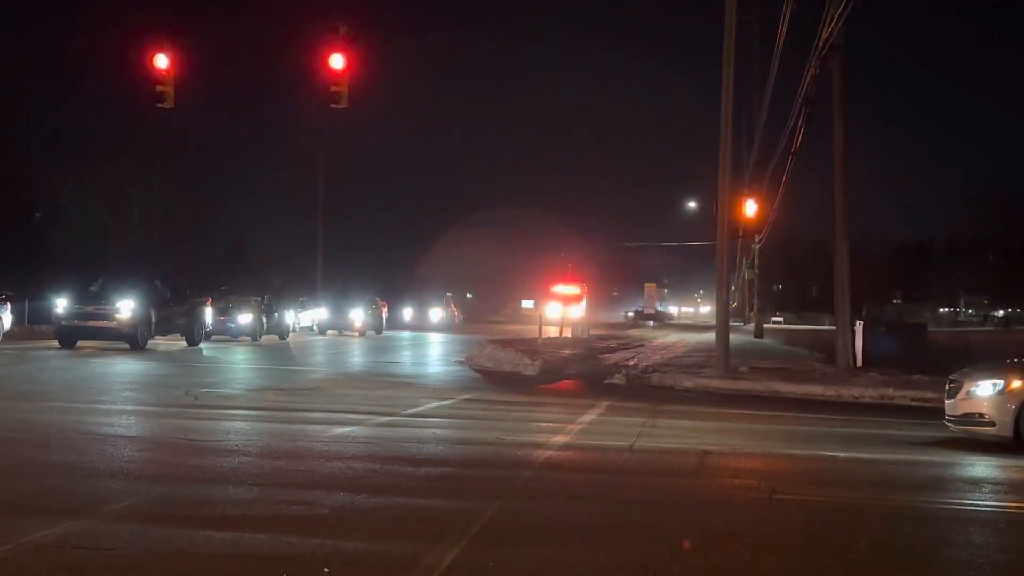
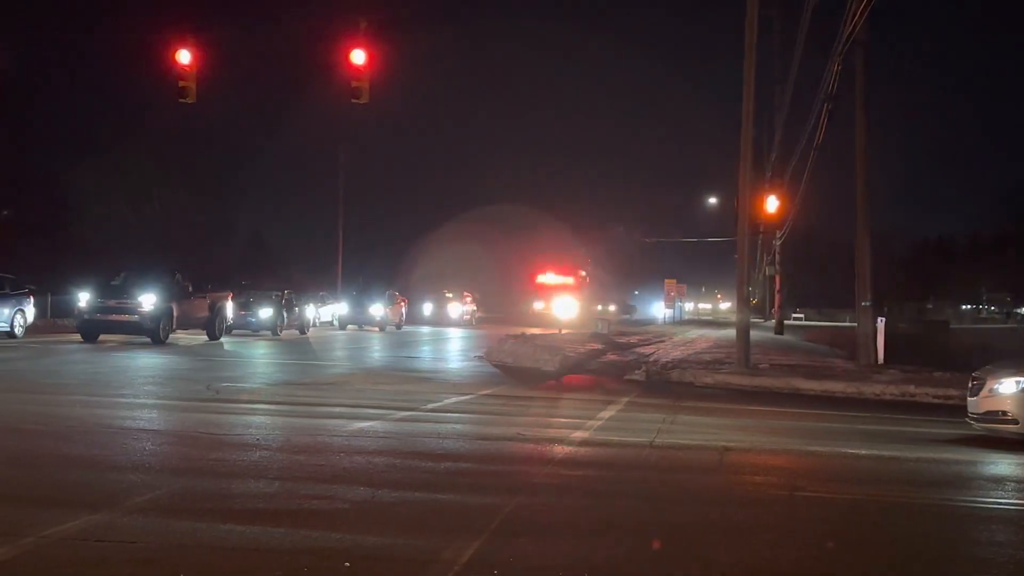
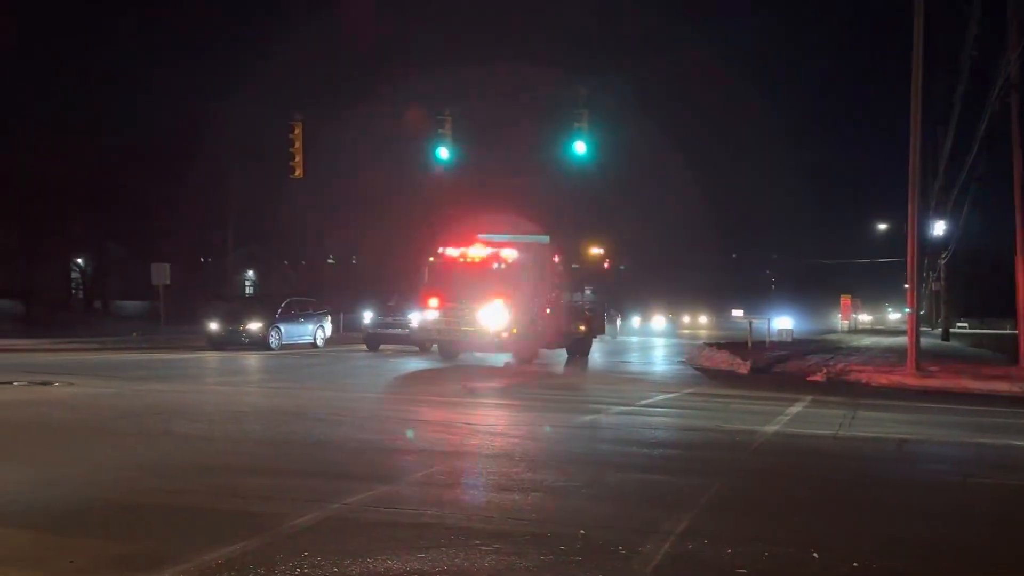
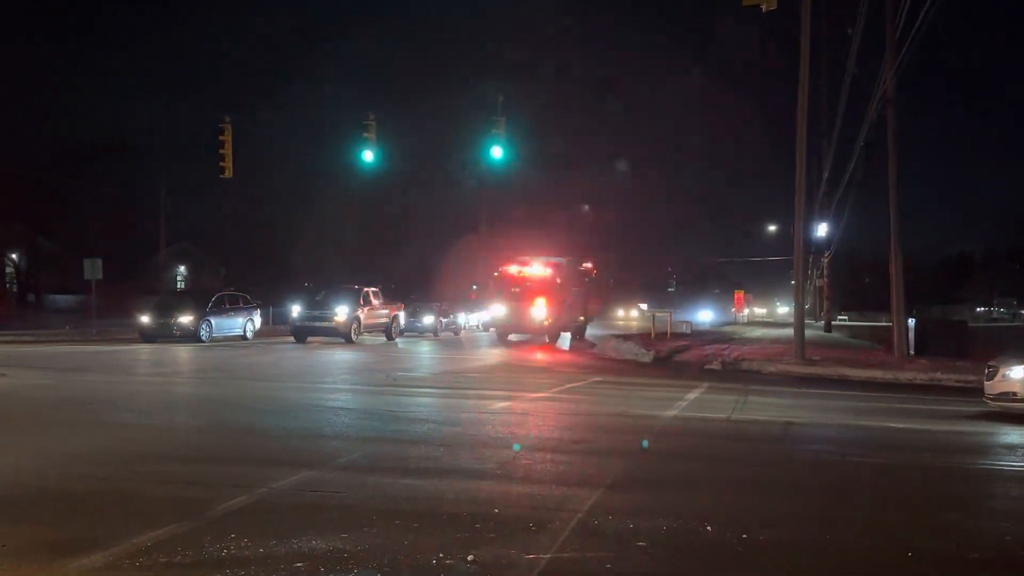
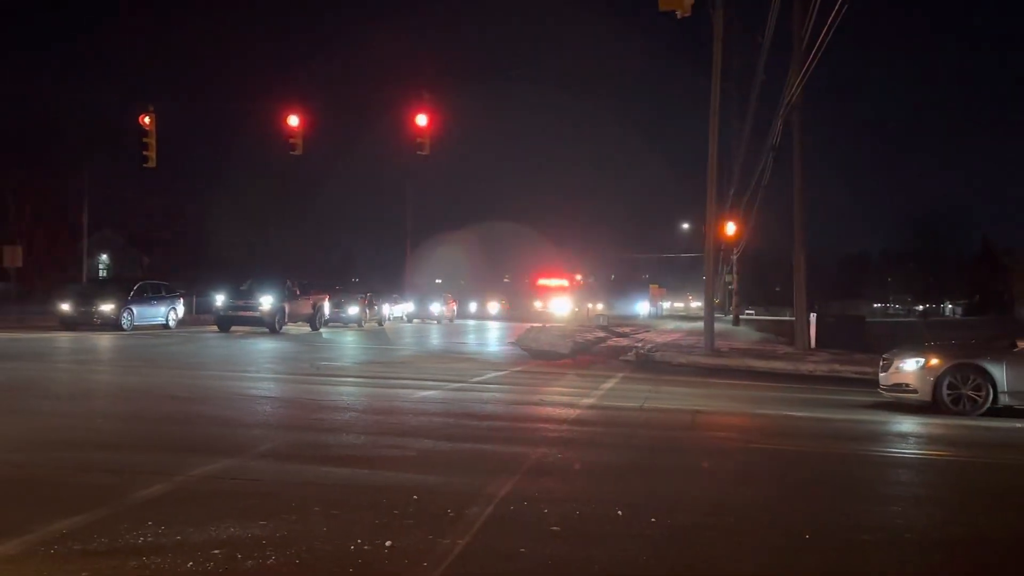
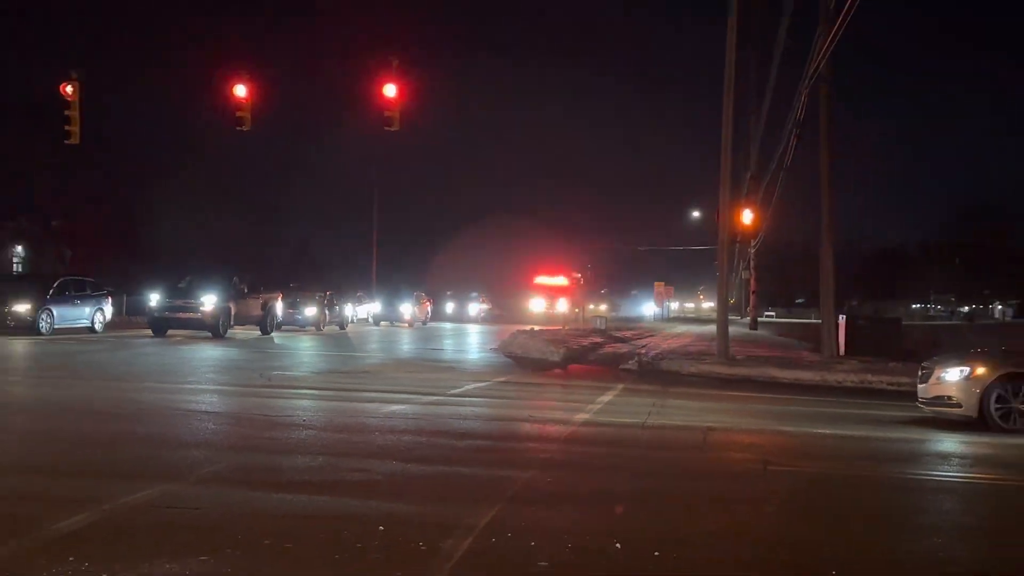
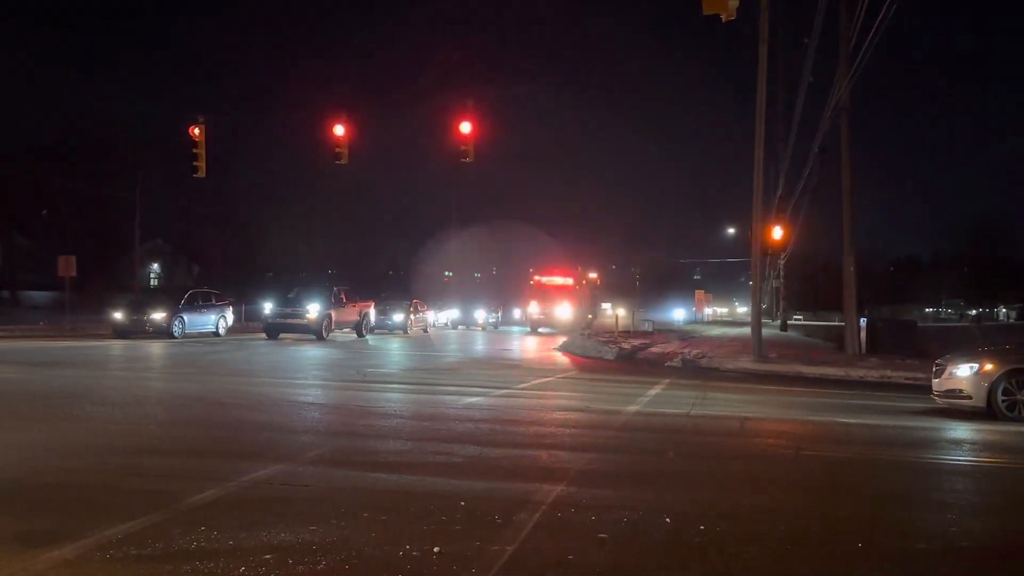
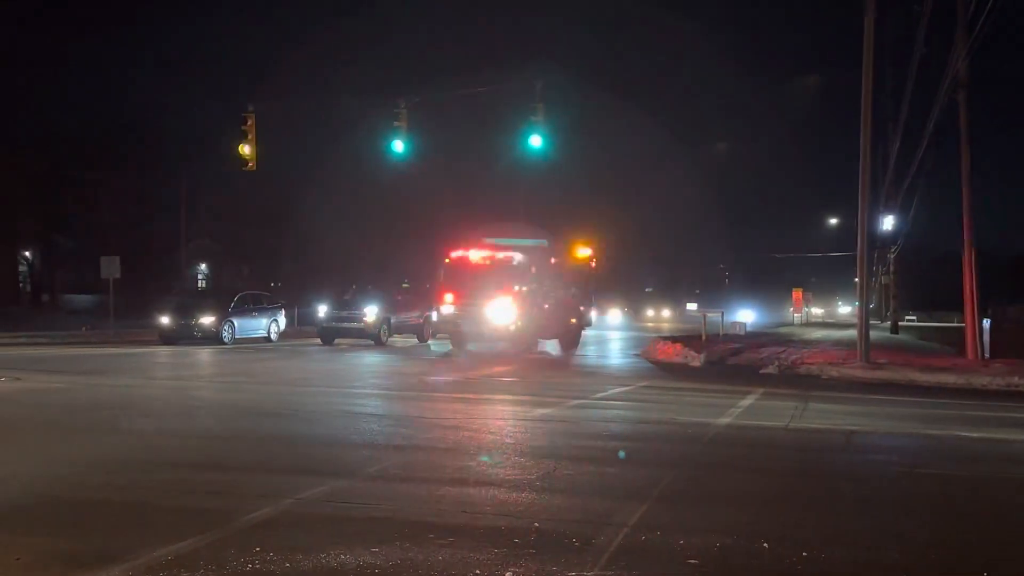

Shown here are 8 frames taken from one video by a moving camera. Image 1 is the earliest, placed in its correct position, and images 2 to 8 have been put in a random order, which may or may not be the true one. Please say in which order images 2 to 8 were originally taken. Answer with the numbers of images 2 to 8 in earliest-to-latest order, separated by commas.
2, 6, 5, 7, 4, 8, 3
